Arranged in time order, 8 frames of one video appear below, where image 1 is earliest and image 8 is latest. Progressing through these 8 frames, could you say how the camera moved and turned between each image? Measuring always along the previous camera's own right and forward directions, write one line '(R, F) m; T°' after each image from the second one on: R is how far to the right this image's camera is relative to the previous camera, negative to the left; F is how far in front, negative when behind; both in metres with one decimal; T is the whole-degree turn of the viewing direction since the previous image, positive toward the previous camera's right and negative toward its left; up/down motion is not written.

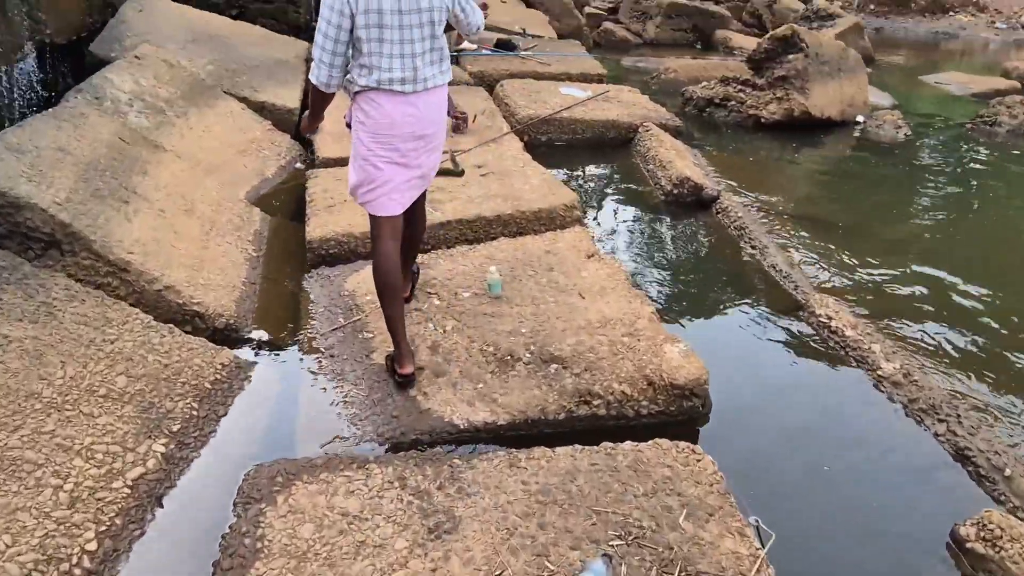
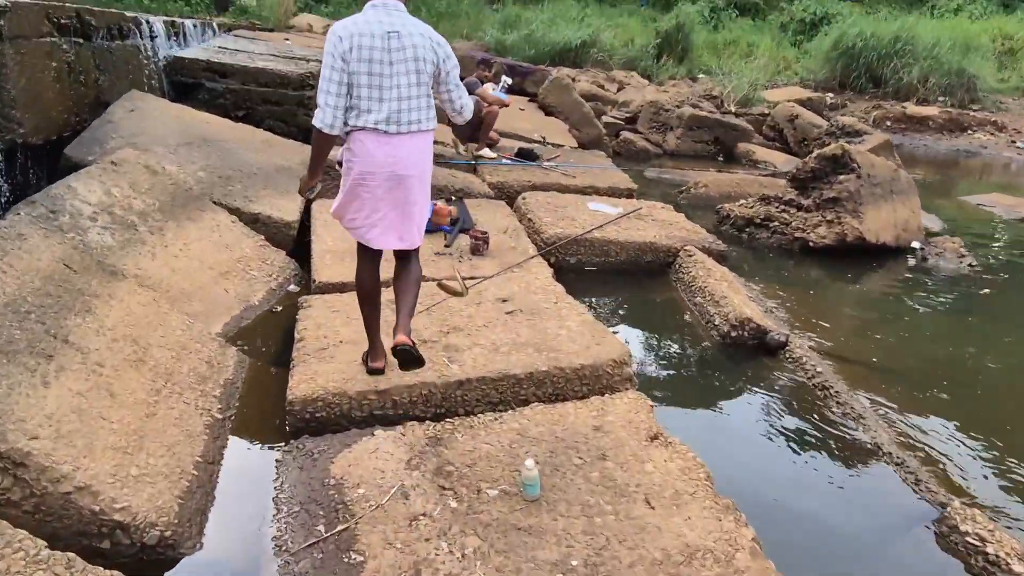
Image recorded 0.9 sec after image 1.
(-0.1, +0.7) m; 0°
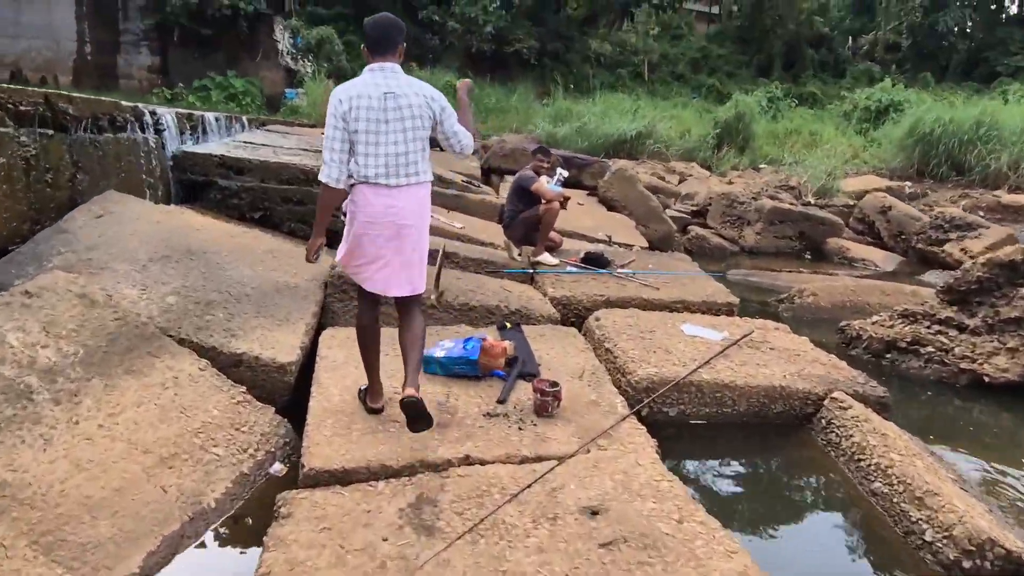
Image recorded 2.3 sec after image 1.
(-0.1, +1.2) m; -4°
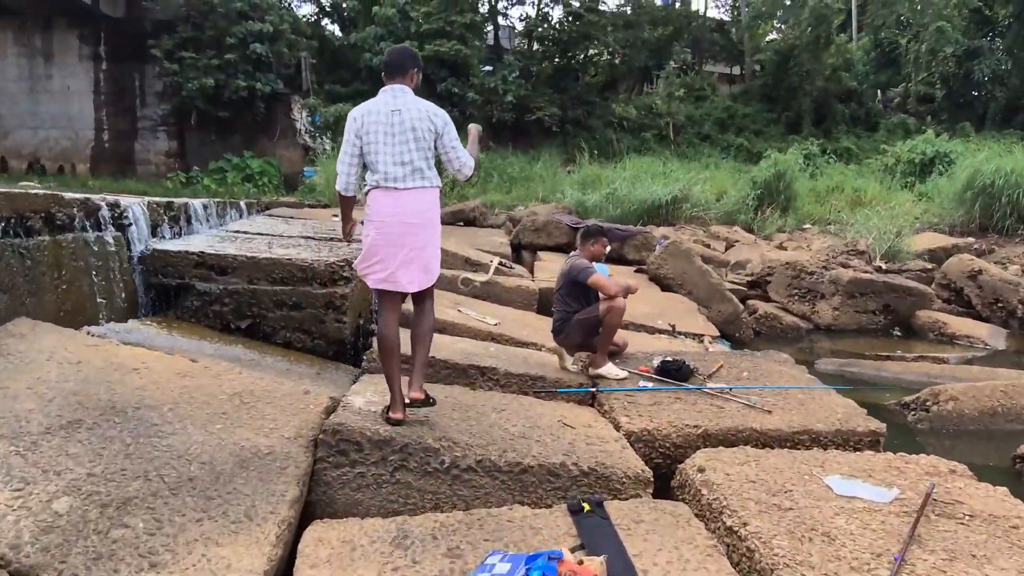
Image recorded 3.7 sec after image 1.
(-0.2, +1.2) m; -2°
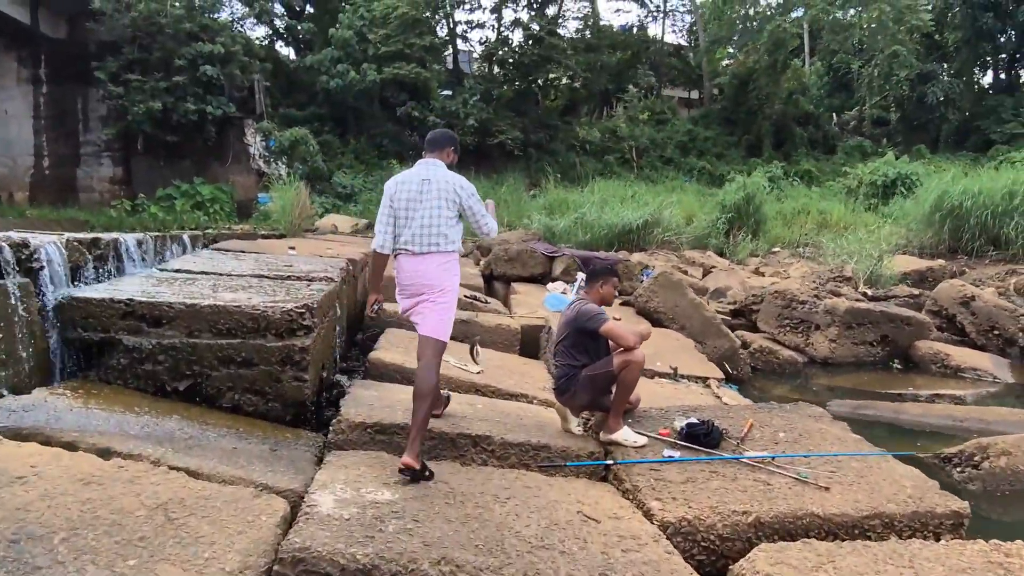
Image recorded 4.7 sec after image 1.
(-0.2, +0.7) m; +3°
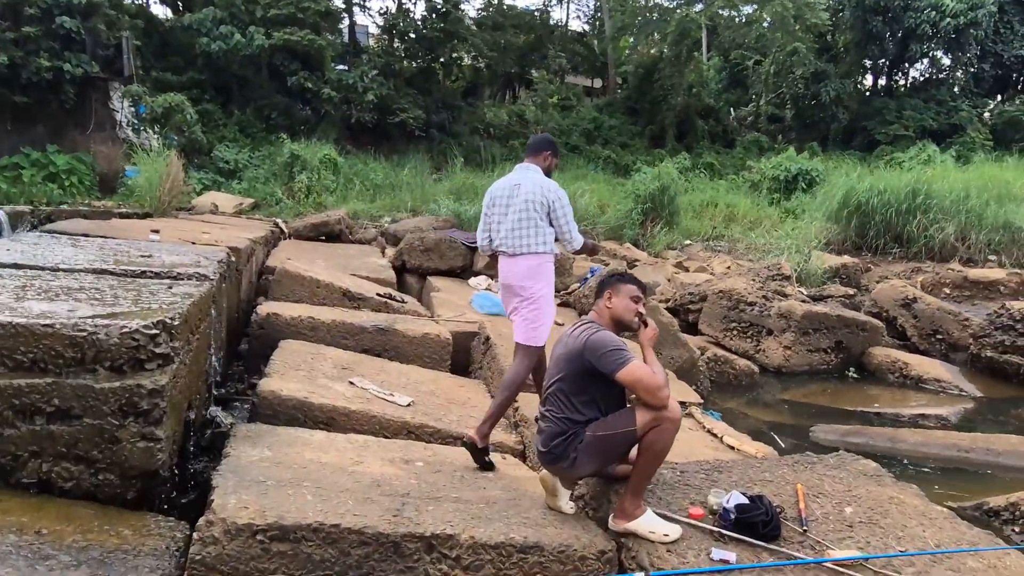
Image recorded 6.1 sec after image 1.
(-0.3, +1.2) m; +8°
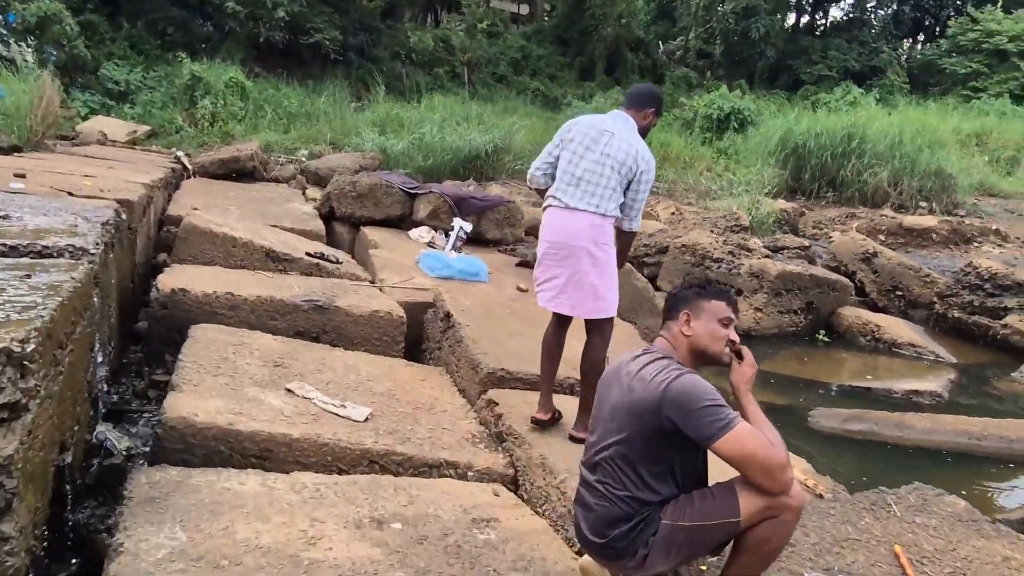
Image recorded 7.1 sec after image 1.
(-0.3, +0.9) m; +7°
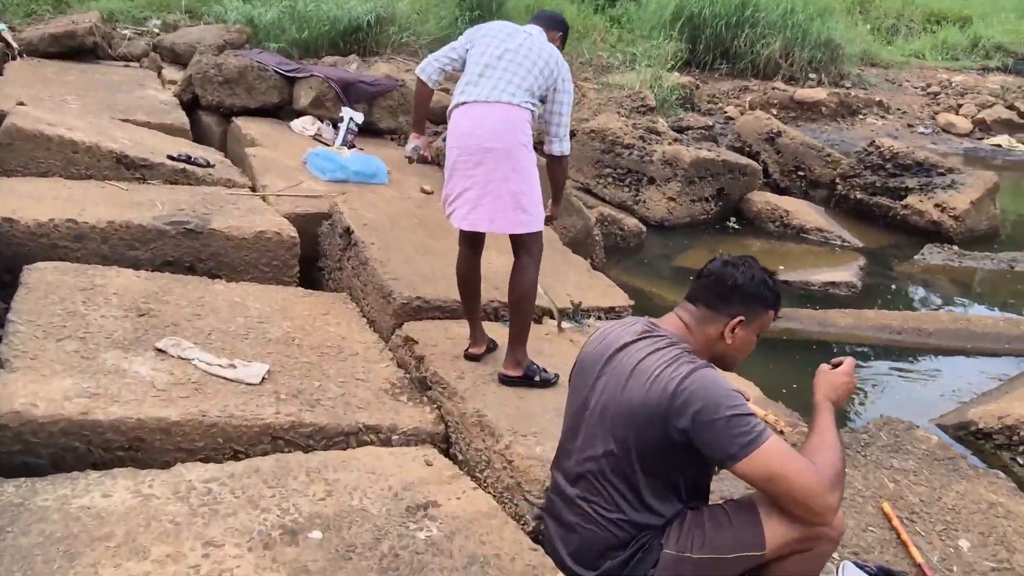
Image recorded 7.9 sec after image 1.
(-0.1, +0.5) m; +8°
